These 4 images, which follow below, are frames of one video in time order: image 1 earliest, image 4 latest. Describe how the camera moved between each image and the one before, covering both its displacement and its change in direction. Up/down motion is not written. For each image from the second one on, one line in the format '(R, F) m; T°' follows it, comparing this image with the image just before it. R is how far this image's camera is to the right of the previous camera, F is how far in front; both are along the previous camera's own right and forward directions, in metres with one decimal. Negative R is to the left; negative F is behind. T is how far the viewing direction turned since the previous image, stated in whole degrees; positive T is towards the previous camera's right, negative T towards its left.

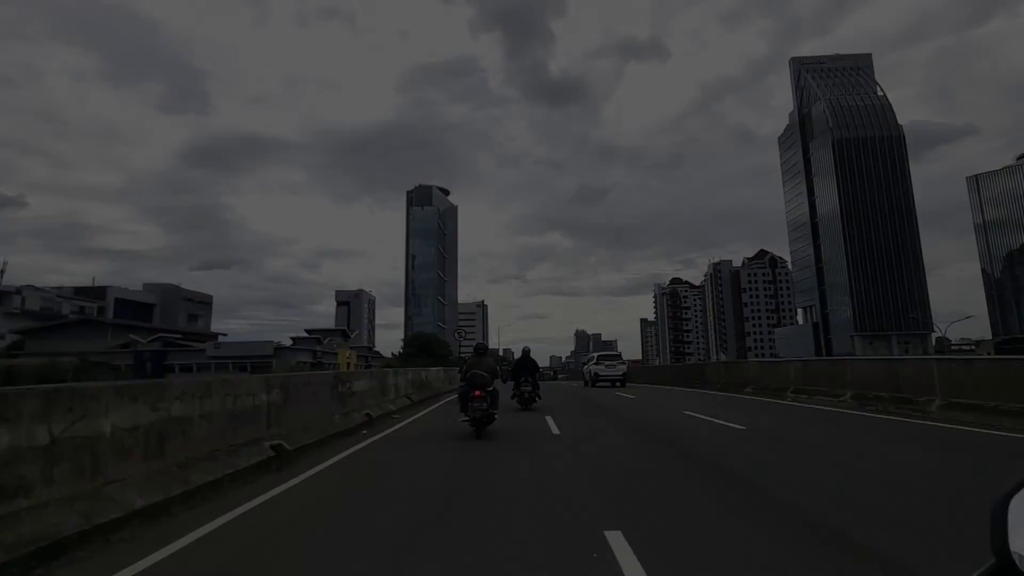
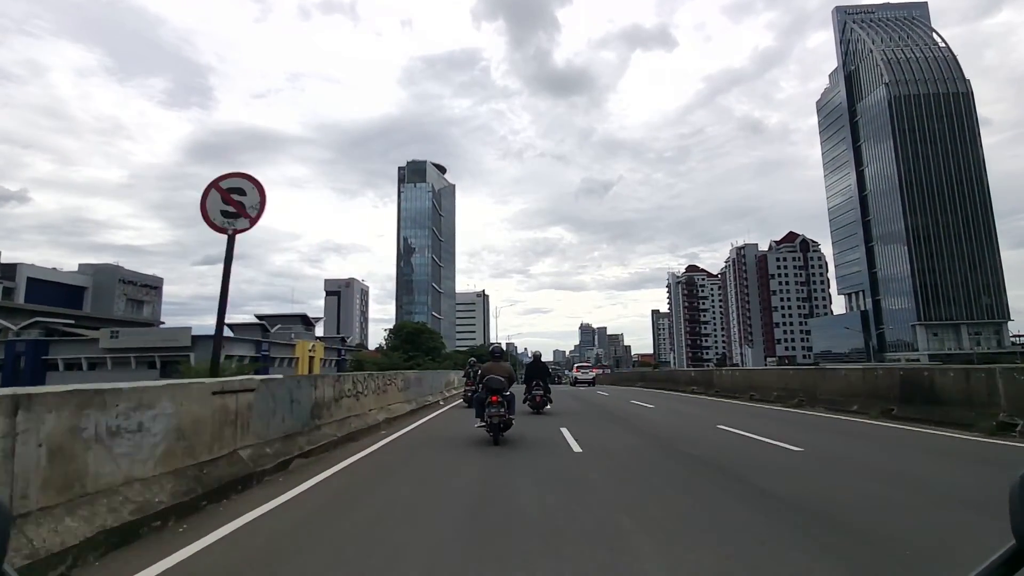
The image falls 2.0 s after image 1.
(0.0, +0.9) m; 0°
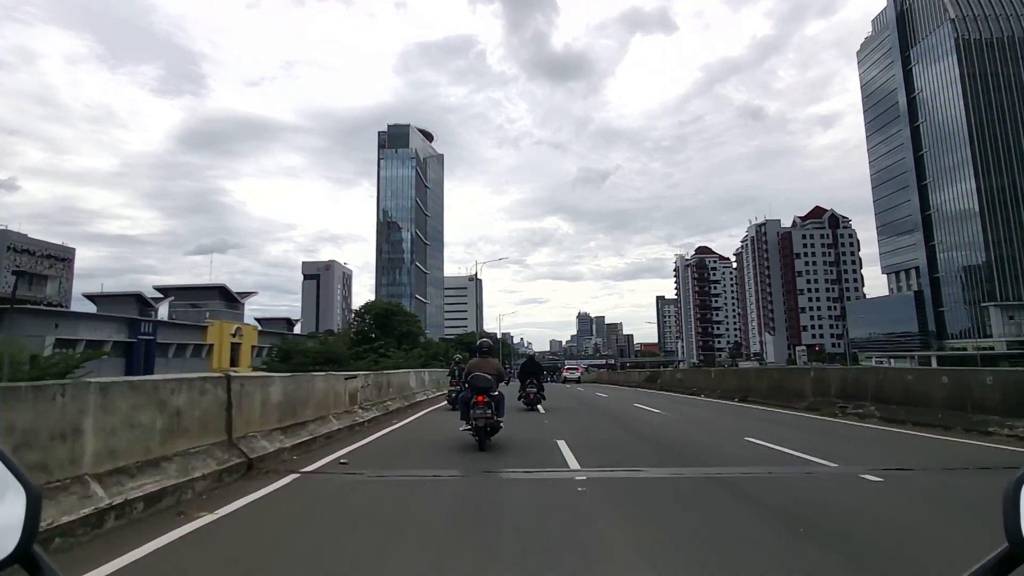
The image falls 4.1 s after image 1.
(0.0, +0.9) m; 0°
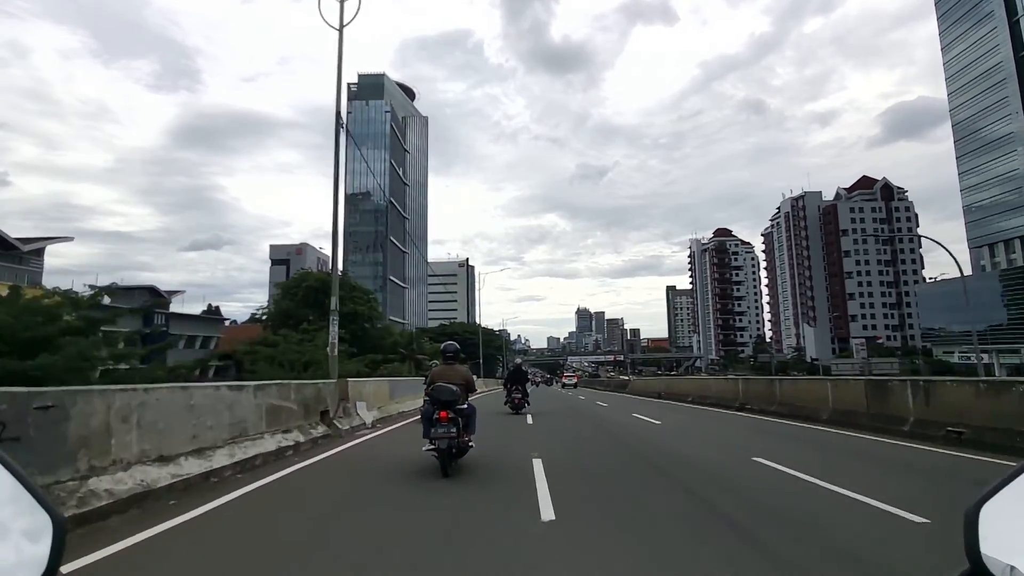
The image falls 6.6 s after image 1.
(0.0, +1.2) m; 0°
